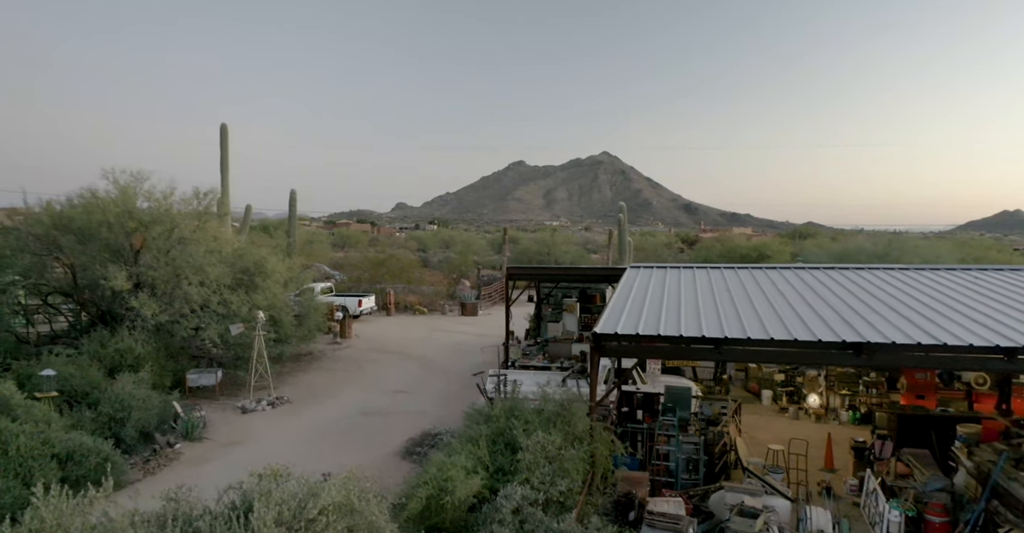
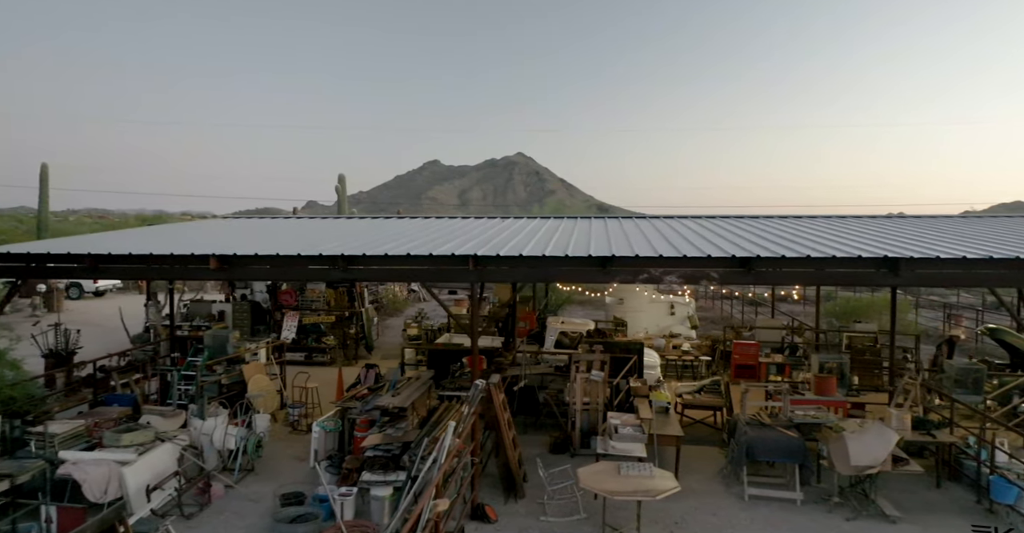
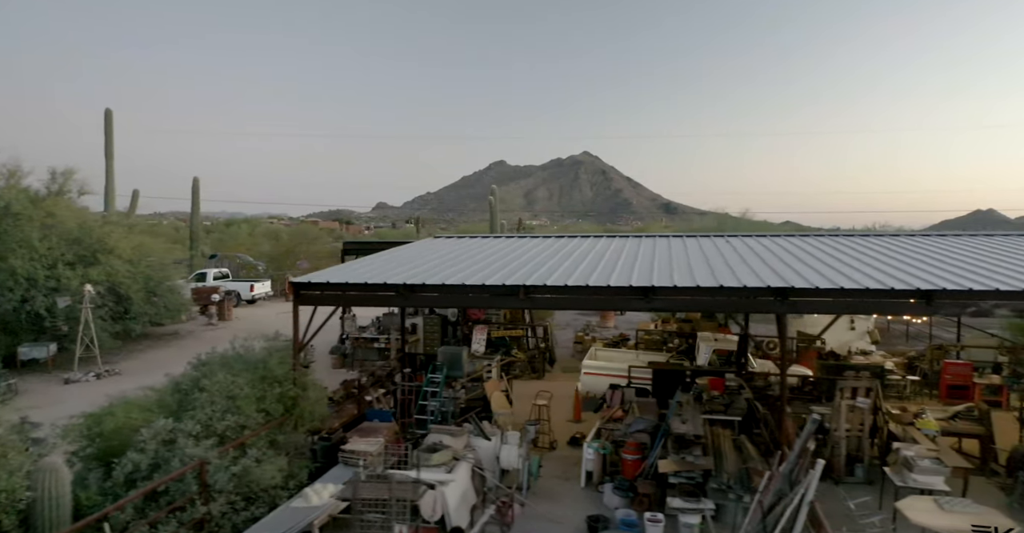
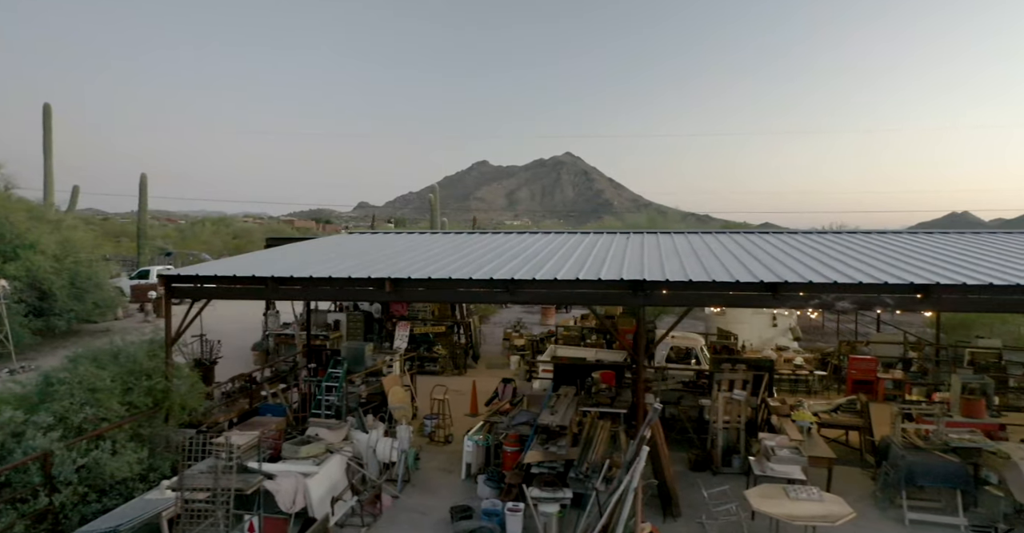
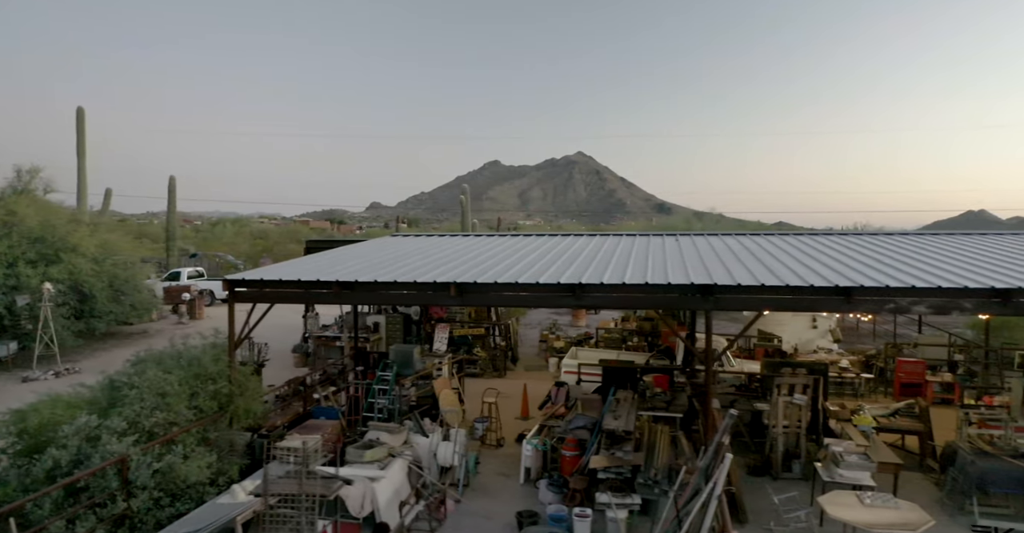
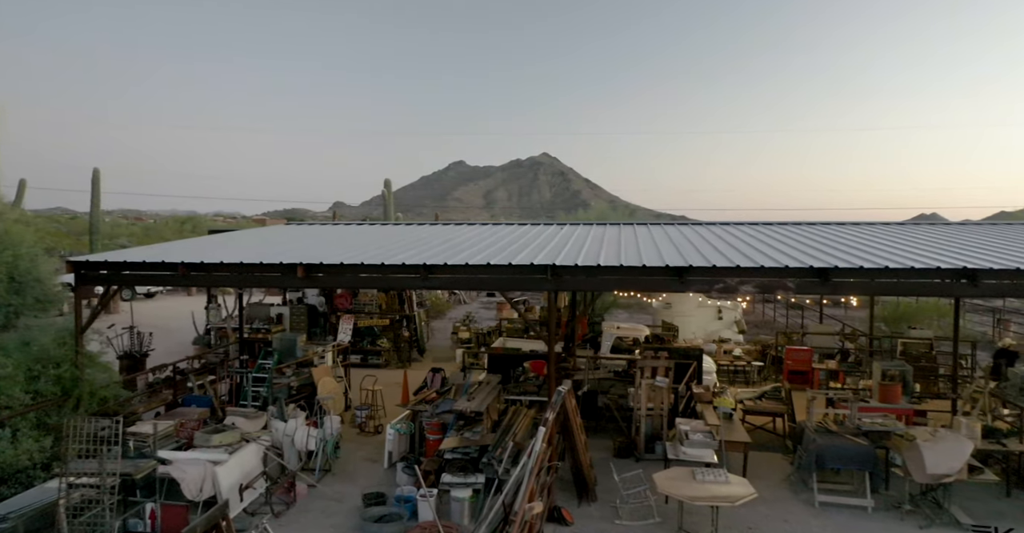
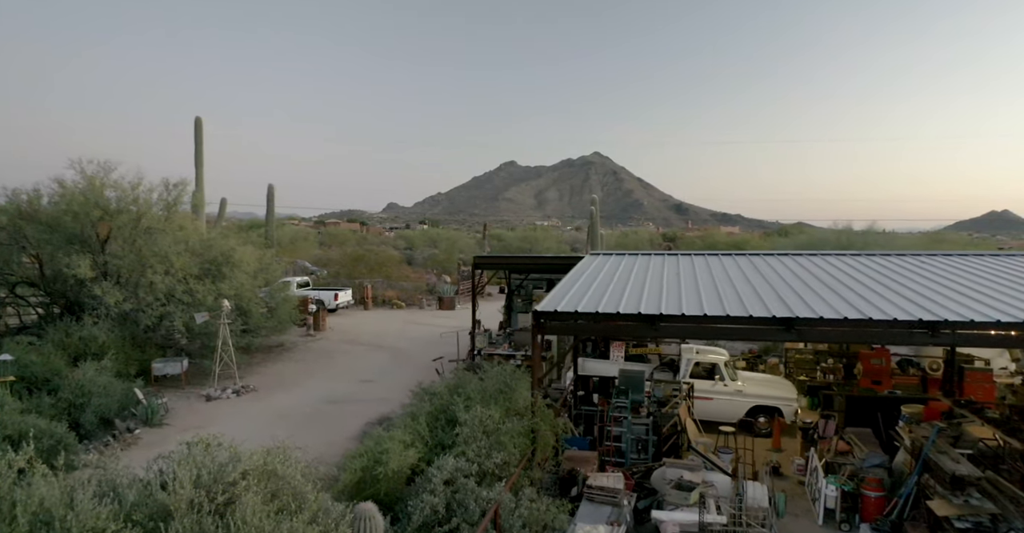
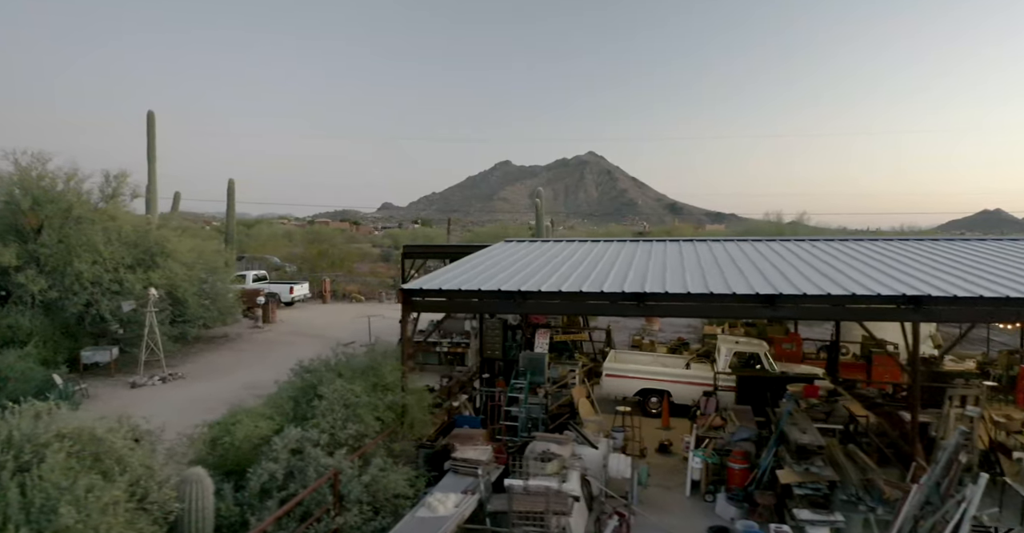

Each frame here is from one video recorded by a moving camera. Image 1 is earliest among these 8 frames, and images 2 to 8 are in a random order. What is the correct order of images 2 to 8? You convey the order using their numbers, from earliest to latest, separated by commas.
7, 8, 3, 5, 4, 6, 2
